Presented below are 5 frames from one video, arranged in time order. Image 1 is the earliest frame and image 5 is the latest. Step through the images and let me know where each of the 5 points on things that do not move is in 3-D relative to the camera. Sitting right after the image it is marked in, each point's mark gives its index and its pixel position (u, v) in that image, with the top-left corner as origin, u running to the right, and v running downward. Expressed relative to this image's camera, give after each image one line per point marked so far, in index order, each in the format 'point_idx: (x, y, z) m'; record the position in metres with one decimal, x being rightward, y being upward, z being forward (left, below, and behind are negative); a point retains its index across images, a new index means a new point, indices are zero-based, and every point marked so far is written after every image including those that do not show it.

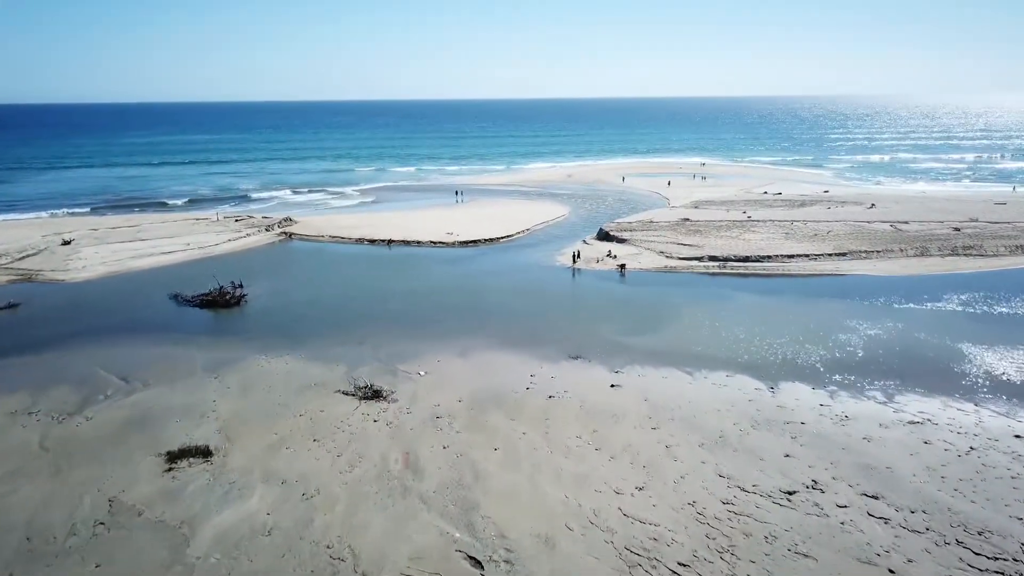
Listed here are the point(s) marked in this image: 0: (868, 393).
0: (+8.1, -2.4, +15.1) m
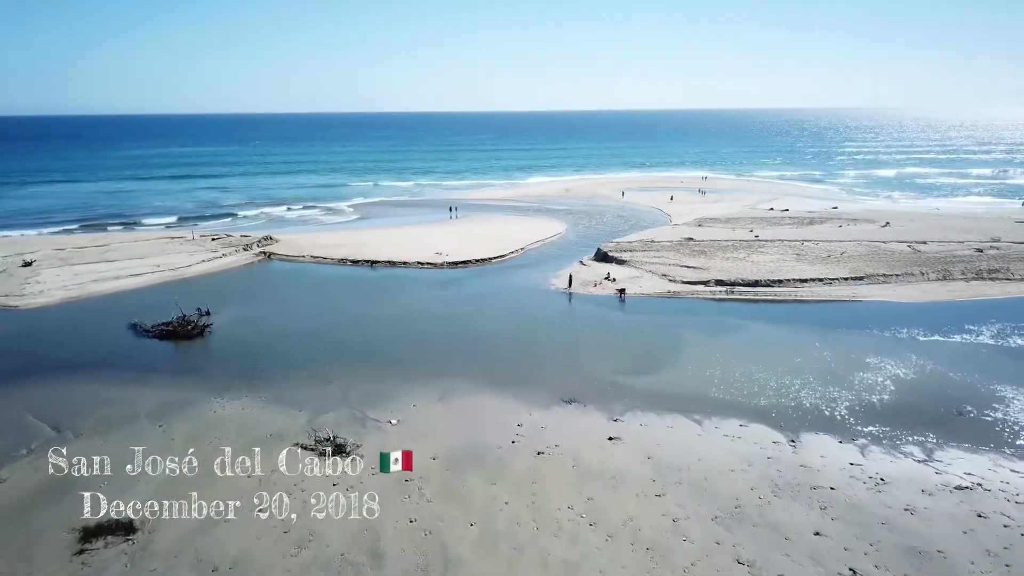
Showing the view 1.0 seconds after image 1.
0: (+7.7, -3.2, +13.1) m
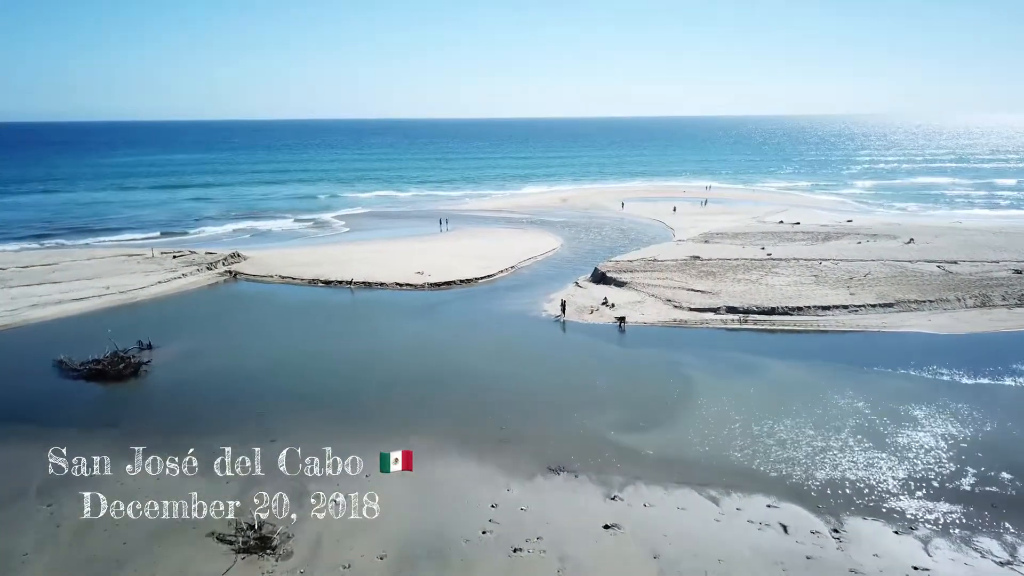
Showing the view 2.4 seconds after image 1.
0: (+7.3, -4.0, +10.3) m
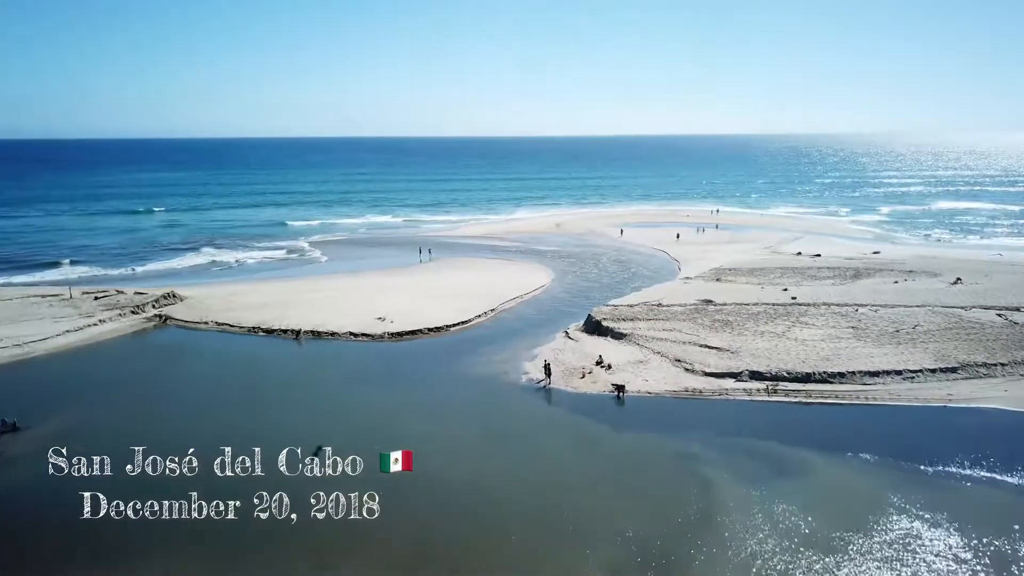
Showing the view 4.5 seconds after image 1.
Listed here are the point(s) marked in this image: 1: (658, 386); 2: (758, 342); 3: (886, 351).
0: (+6.5, -5.3, +6.0) m
1: (+3.9, -2.6, +17.6) m
2: (+7.3, -1.6, +19.8) m
3: (+10.6, -1.8, +18.7) m
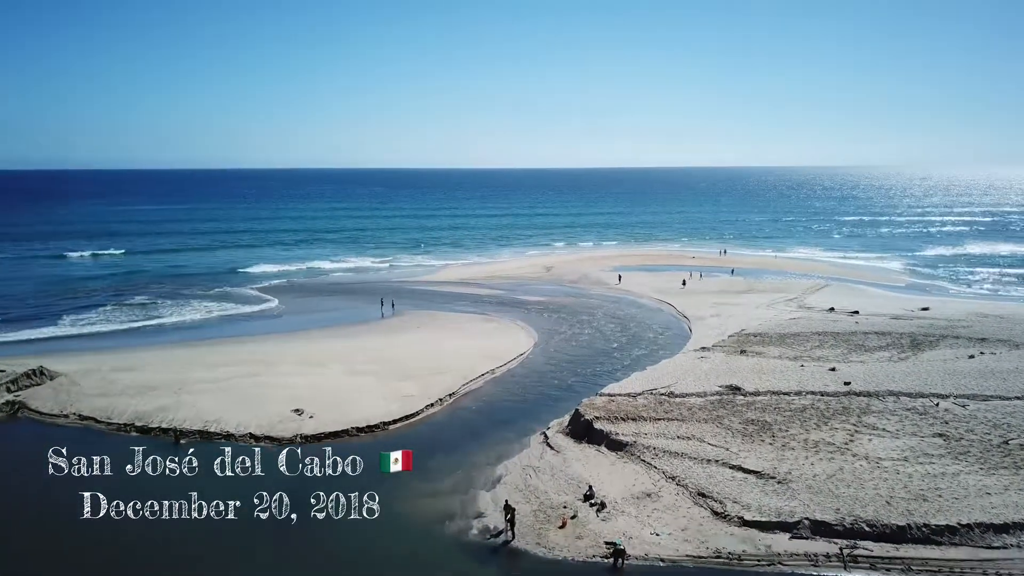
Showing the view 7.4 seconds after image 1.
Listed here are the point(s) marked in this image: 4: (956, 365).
0: (+5.5, -6.7, 0.0) m
1: (+2.9, -4.5, +11.7) m
2: (+6.3, -3.6, +14.0) m
3: (+9.5, -3.8, +12.8) m
4: (+13.1, -2.3, +19.6) m
